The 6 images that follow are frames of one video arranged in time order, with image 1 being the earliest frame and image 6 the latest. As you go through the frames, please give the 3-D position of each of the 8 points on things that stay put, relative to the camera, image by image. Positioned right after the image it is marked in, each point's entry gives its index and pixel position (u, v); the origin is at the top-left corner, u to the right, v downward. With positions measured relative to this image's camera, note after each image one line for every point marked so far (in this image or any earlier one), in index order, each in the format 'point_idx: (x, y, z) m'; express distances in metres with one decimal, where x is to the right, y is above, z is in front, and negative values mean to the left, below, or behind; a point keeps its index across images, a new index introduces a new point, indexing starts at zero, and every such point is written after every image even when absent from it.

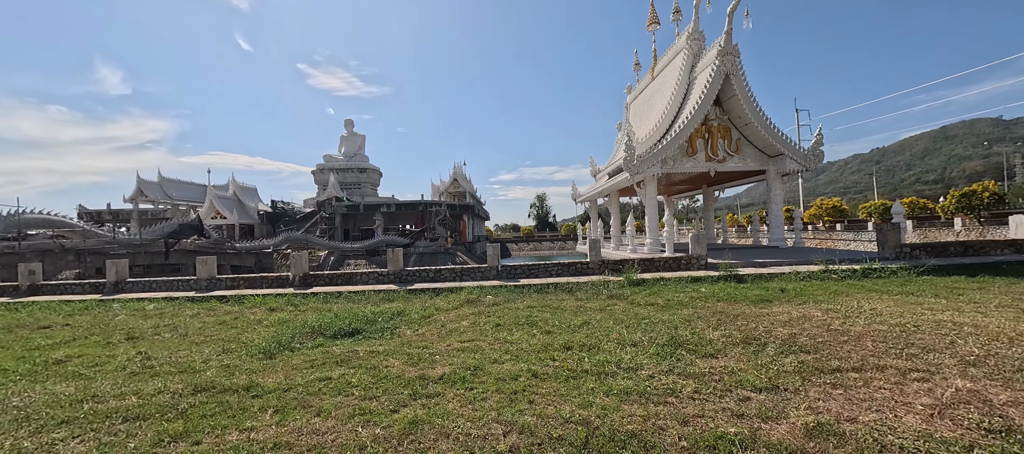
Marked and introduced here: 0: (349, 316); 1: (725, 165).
0: (-2.8, -1.5, +6.4) m
1: (+7.1, +2.1, +12.4) m
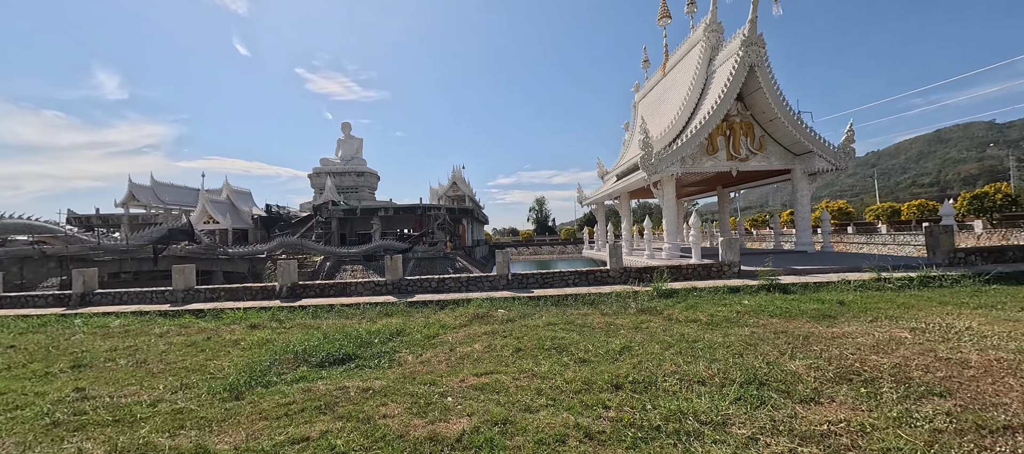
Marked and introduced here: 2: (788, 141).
0: (-2.5, -1.6, +5.5) m
1: (+7.3, +2.0, +11.5) m
2: (+8.4, +2.6, +11.3) m
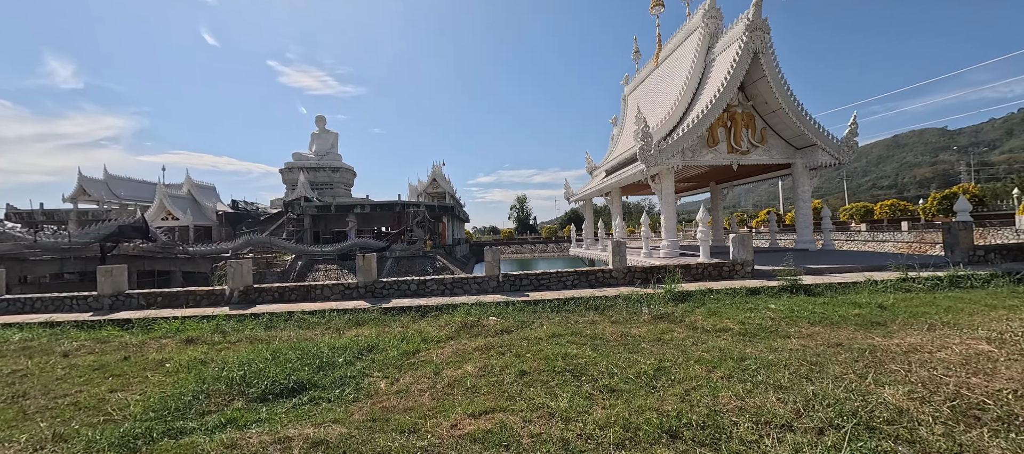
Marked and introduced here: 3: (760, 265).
0: (-2.6, -1.5, +4.4) m
1: (+7.0, +2.1, +10.9) m
2: (+8.1, +2.7, +10.8) m
3: (+5.1, -0.8, +7.7) m
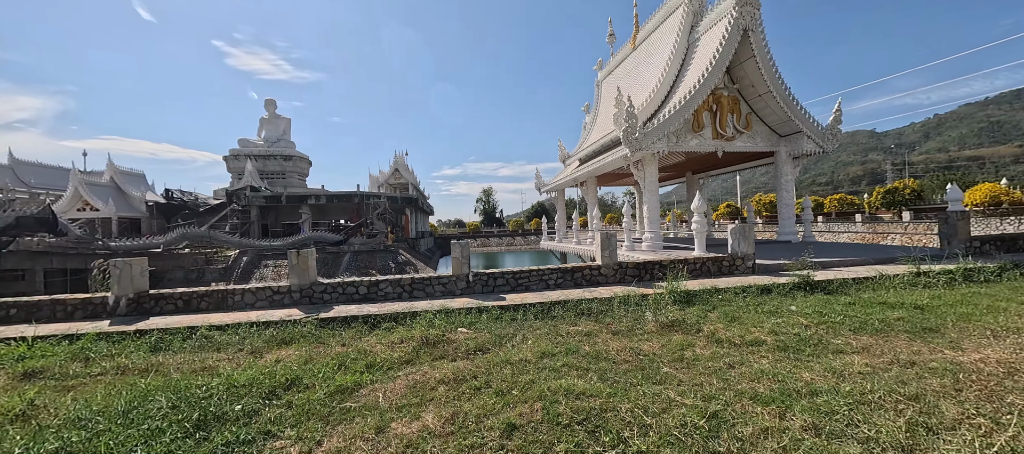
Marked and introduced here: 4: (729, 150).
0: (-2.7, -1.4, +3.0) m
1: (+6.2, +2.3, +10.3) m
2: (+7.3, +3.0, +10.2) m
3: (+4.6, -0.6, +7.0) m
4: (+6.1, +2.1, +10.4) m
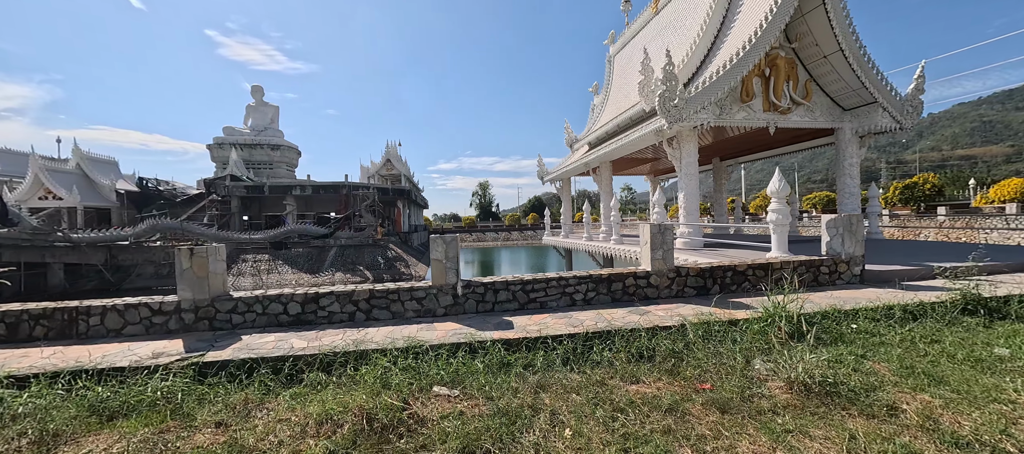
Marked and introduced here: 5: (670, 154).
0: (-2.6, -1.3, +1.0) m
1: (+6.2, +2.5, +8.4) m
2: (+7.4, +3.1, +8.3) m
3: (+4.7, -0.5, +5.0) m
4: (+6.1, +2.3, +8.4) m
5: (+3.5, +1.6, +8.1) m
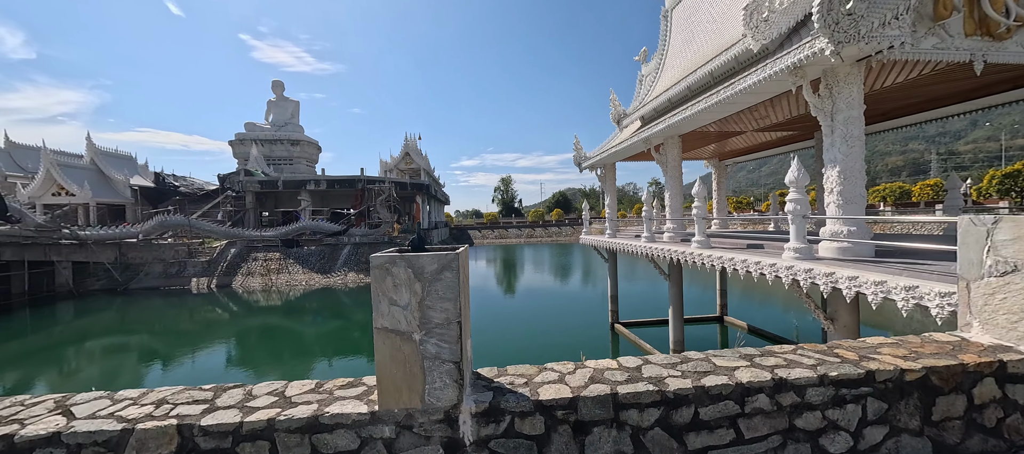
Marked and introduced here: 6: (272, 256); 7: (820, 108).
0: (-2.4, -1.3, -1.7) m
1: (+6.9, +2.5, +5.2) m
2: (+8.0, +3.2, +5.0) m
3: (+5.2, -0.5, +2.0) m
4: (+6.8, +2.4, +5.2) m
5: (+4.1, +1.7, +5.1) m
6: (-12.2, -1.4, +17.6) m
7: (+4.2, +1.6, +5.1) m
